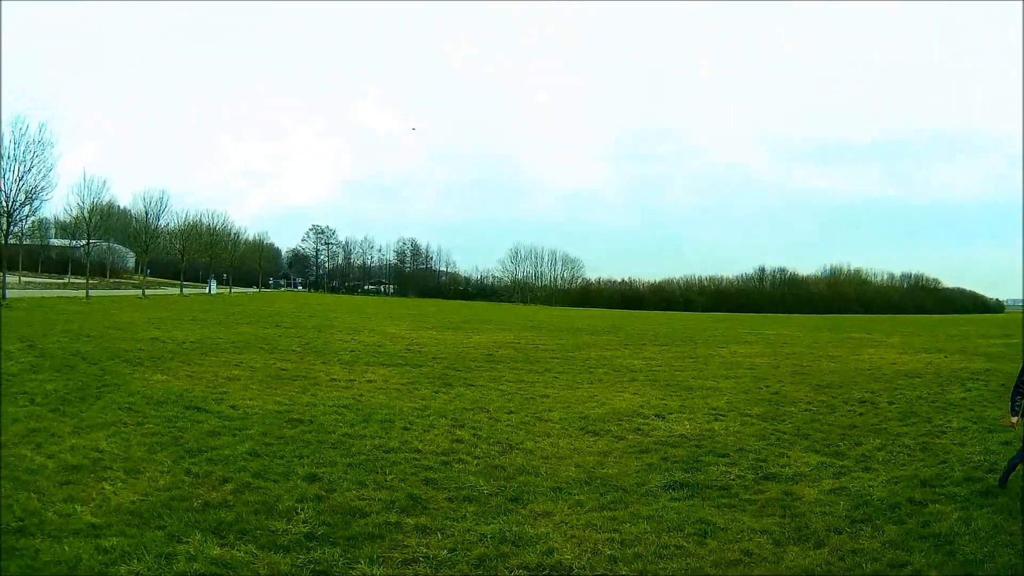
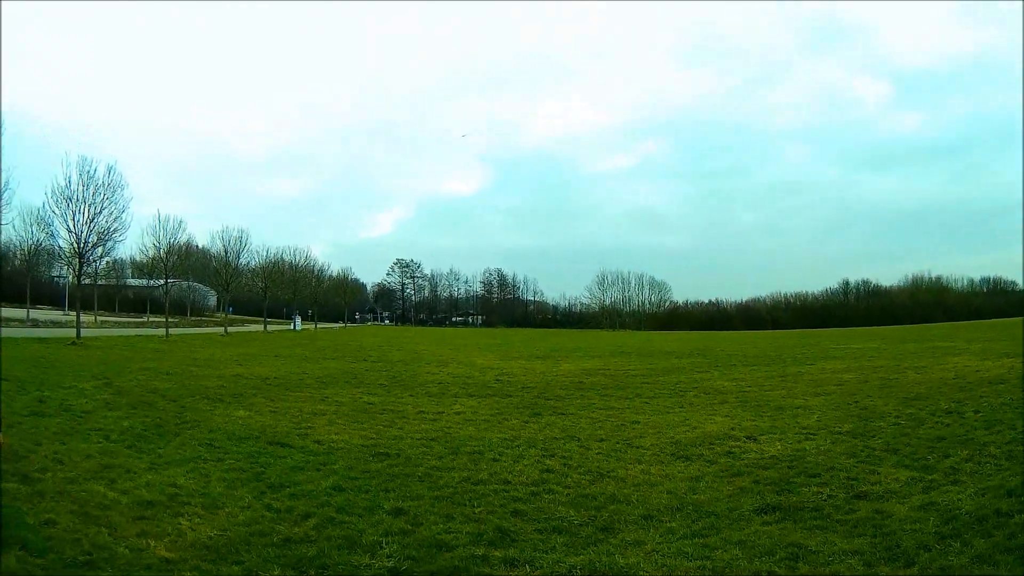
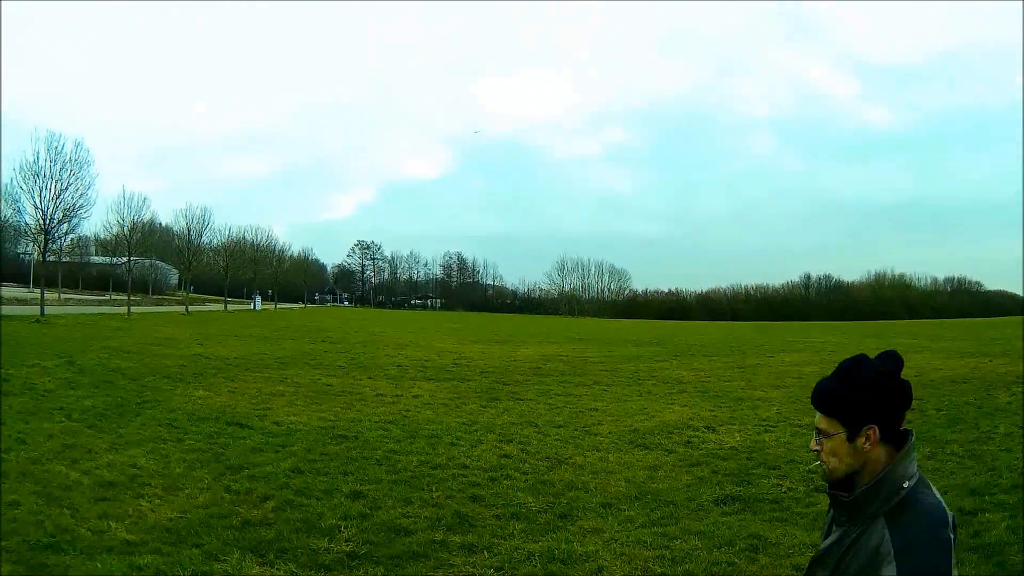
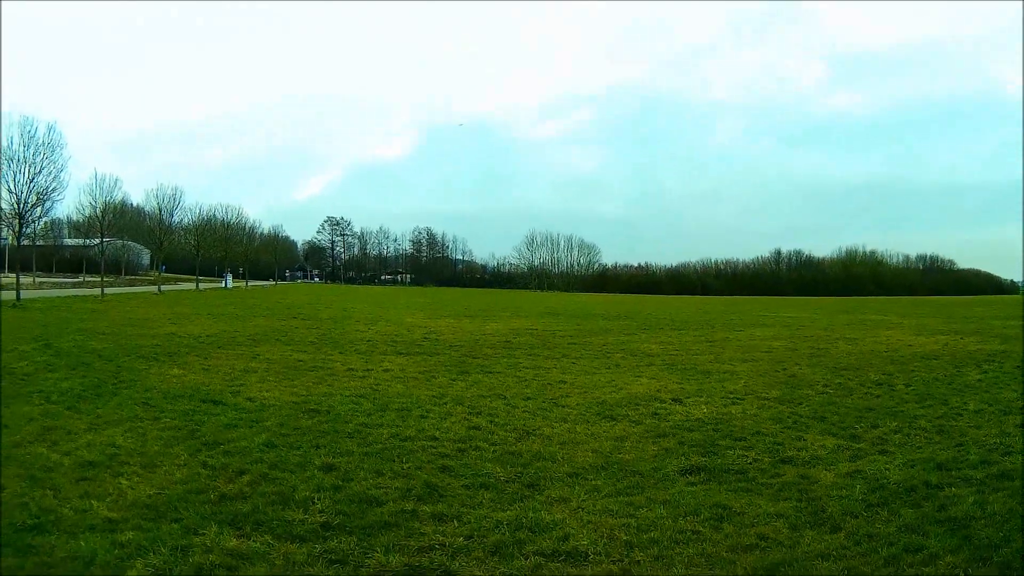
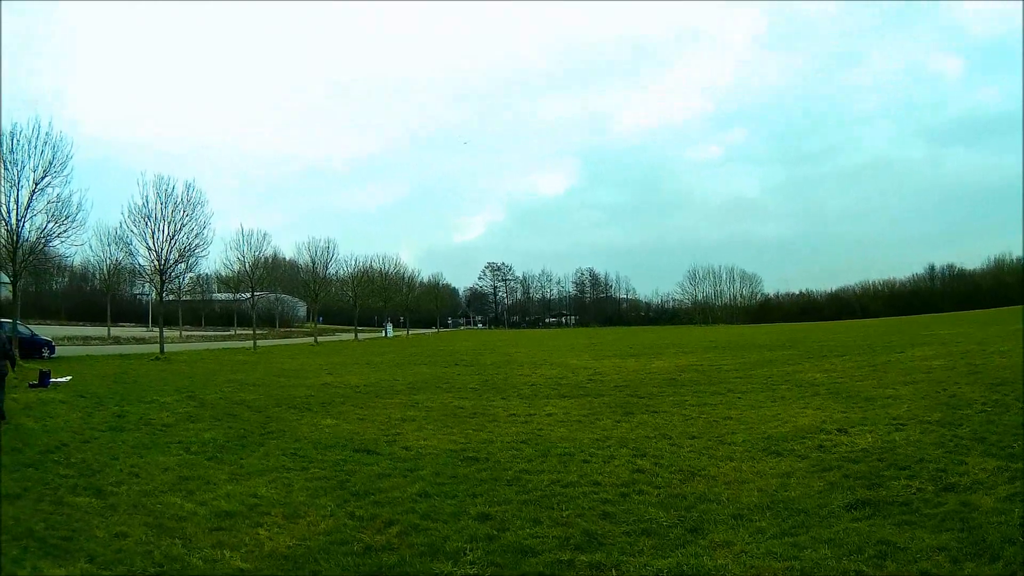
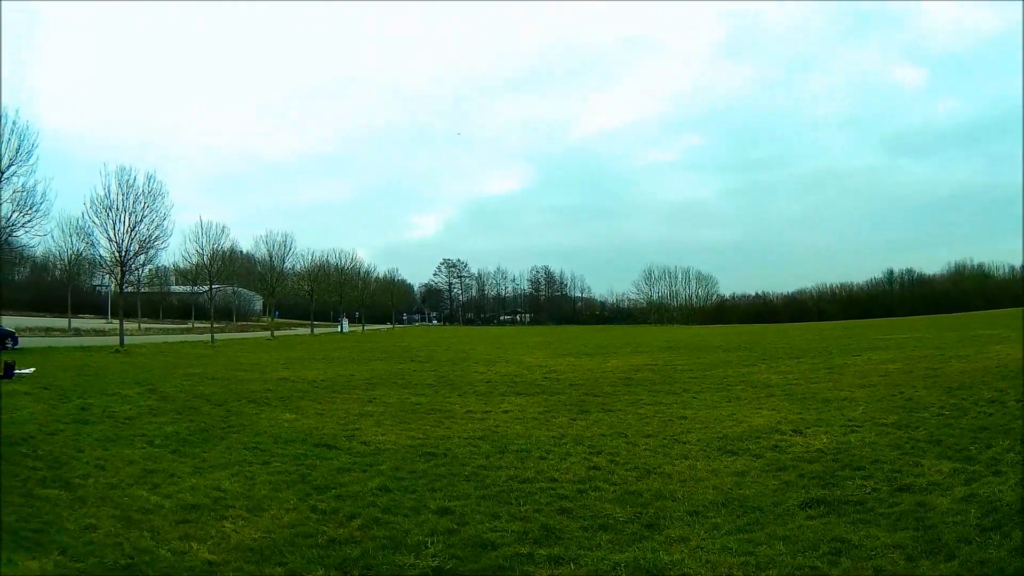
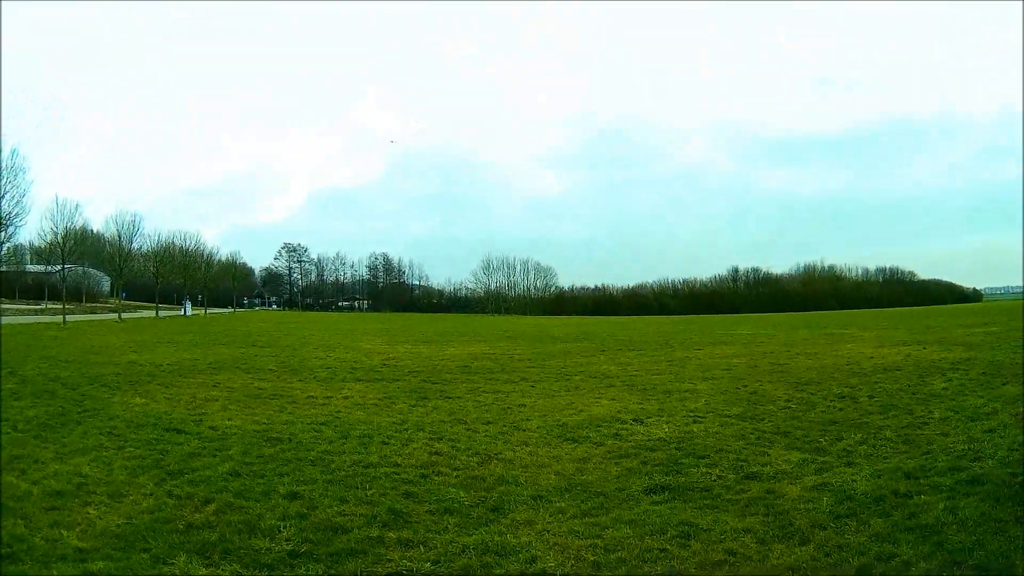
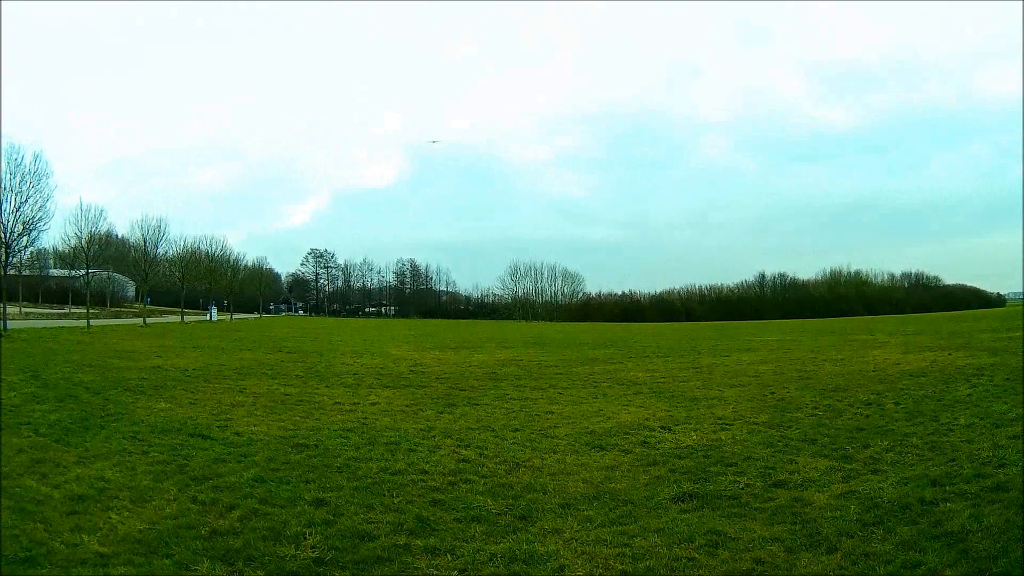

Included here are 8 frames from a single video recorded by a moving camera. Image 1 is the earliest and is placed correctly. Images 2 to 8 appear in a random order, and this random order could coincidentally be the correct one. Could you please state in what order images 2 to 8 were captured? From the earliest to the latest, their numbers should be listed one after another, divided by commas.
7, 8, 4, 3, 2, 6, 5
